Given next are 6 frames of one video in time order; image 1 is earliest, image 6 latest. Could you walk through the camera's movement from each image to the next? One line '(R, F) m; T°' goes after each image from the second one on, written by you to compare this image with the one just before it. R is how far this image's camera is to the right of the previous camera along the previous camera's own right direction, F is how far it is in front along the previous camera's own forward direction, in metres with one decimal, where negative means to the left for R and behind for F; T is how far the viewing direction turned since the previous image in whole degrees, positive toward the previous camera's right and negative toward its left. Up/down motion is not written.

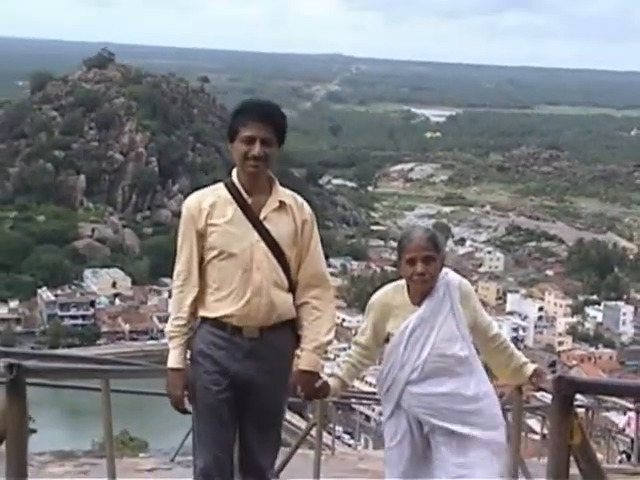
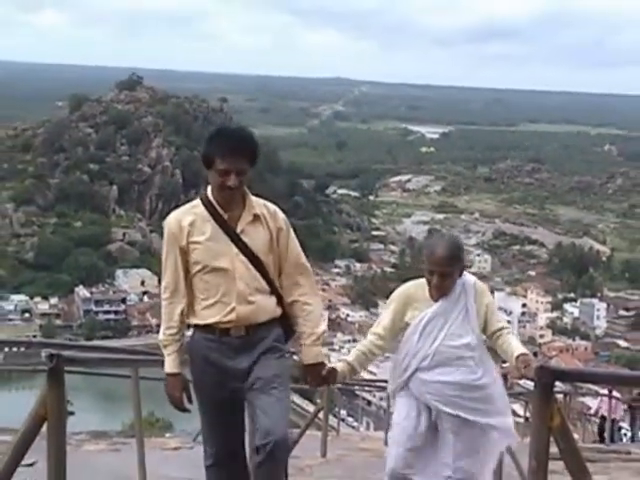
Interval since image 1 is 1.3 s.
(0.0, -0.5) m; -1°
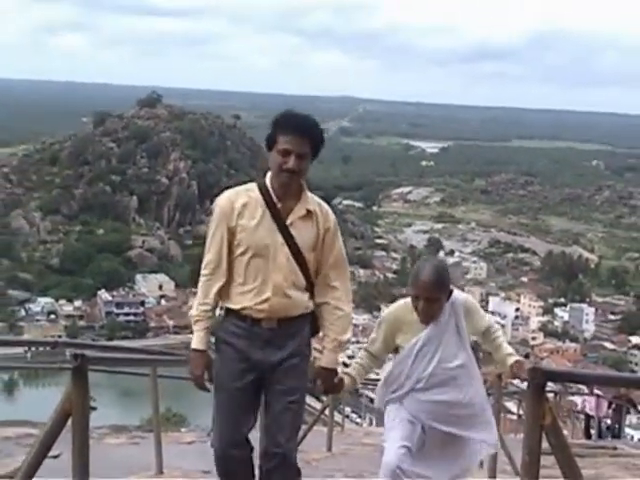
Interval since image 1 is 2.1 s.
(0.0, -0.3) m; -1°
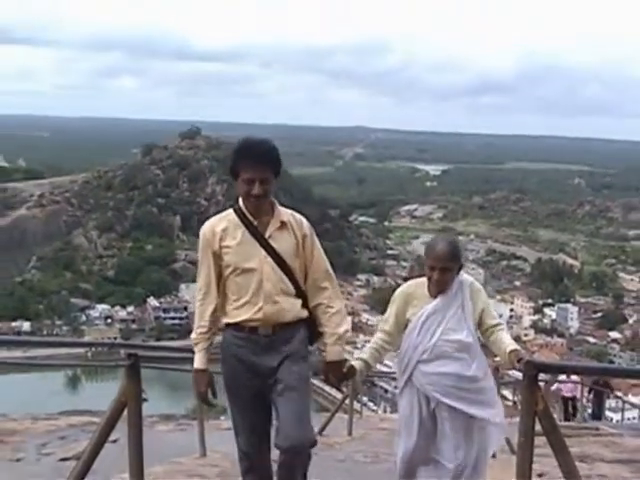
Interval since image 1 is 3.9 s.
(0.0, -0.7) m; -1°
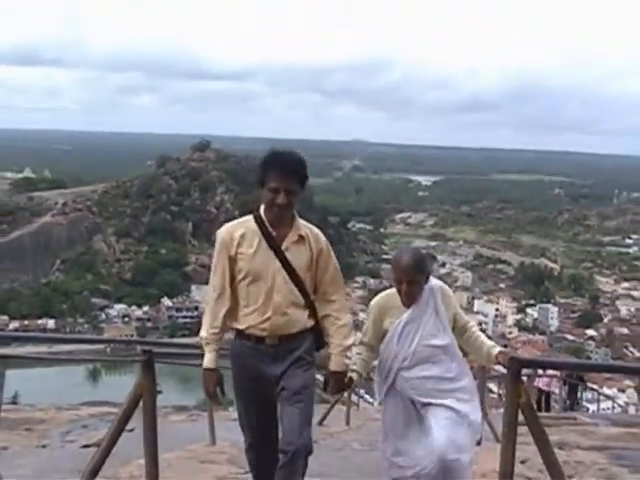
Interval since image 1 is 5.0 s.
(0.0, -0.4) m; 0°
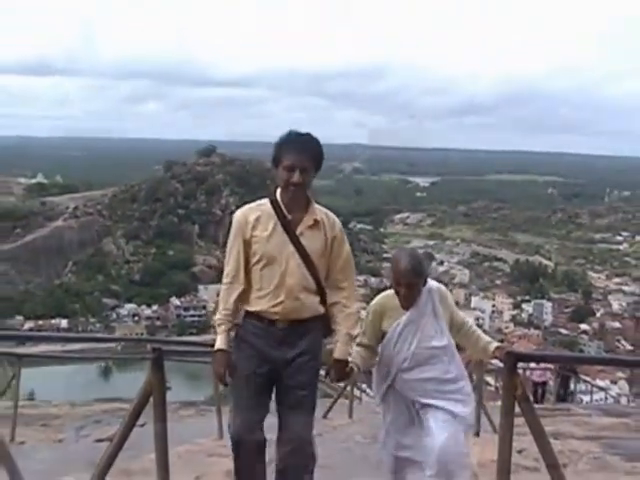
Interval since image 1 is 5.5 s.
(0.0, -0.2) m; 0°
